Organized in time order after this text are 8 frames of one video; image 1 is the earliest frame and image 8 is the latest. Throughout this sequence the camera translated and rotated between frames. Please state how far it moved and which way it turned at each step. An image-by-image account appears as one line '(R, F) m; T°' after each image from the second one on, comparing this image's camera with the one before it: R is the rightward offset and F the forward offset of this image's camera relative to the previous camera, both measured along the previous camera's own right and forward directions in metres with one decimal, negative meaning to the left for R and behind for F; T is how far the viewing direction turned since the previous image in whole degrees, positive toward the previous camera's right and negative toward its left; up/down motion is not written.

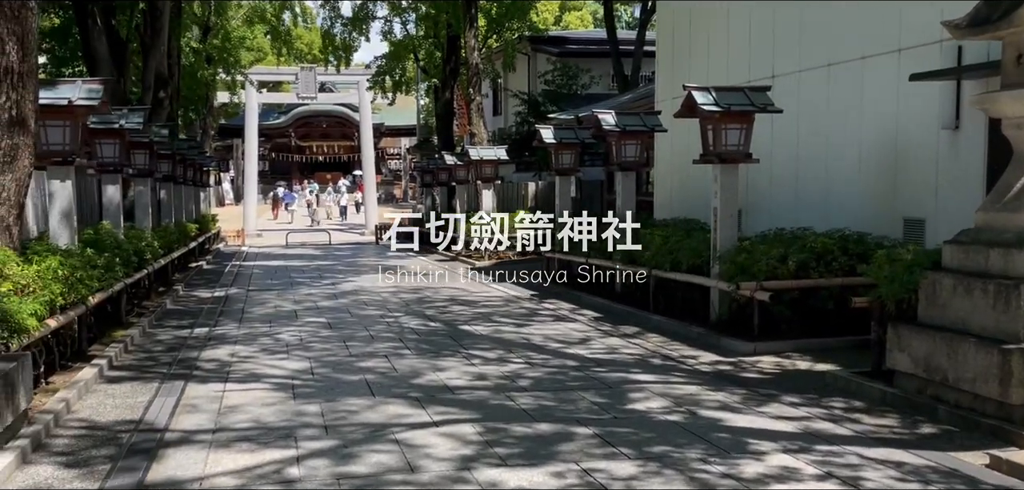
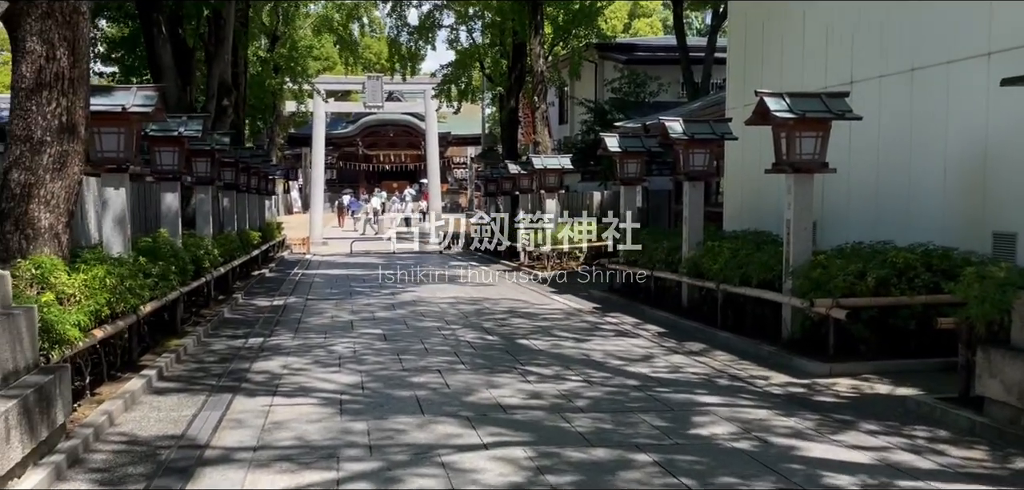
(+0.1, +0.4) m; -4°
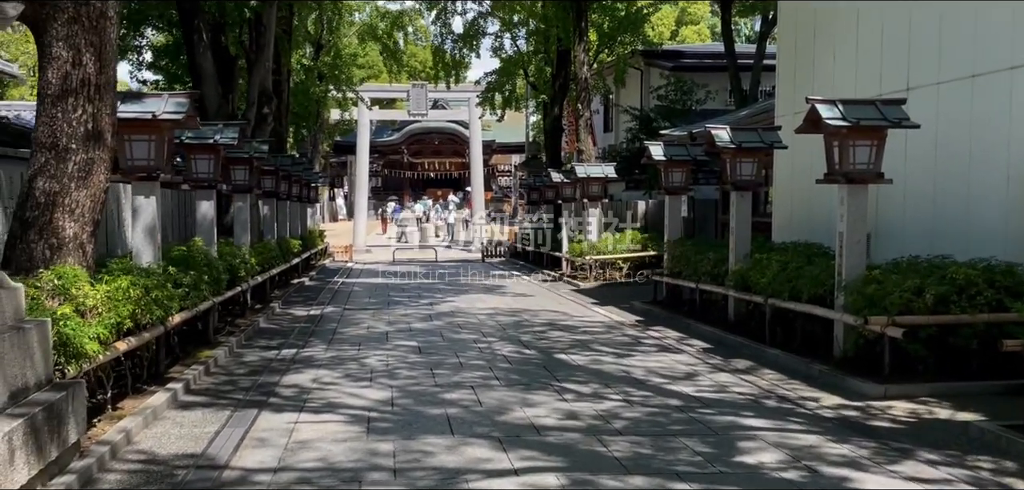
(+0.1, +0.3) m; -3°
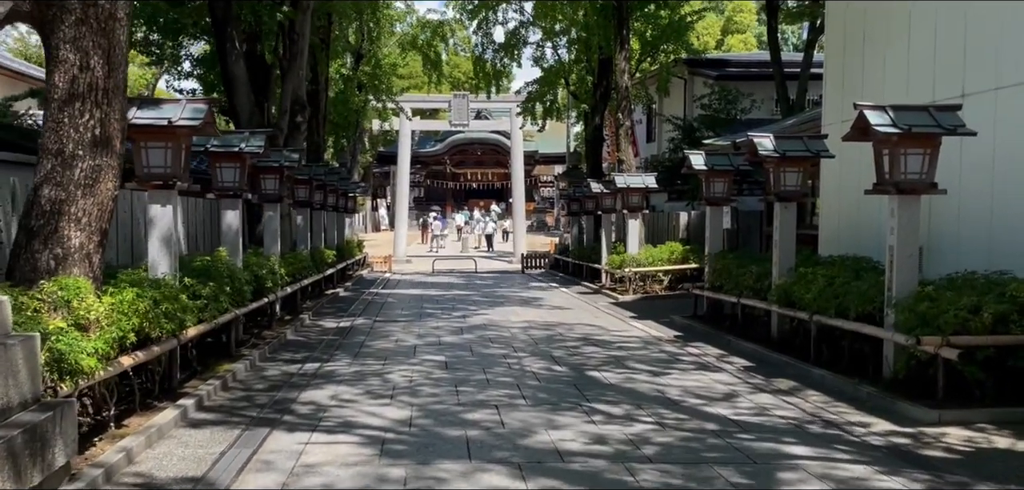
(+0.2, +0.4) m; -3°
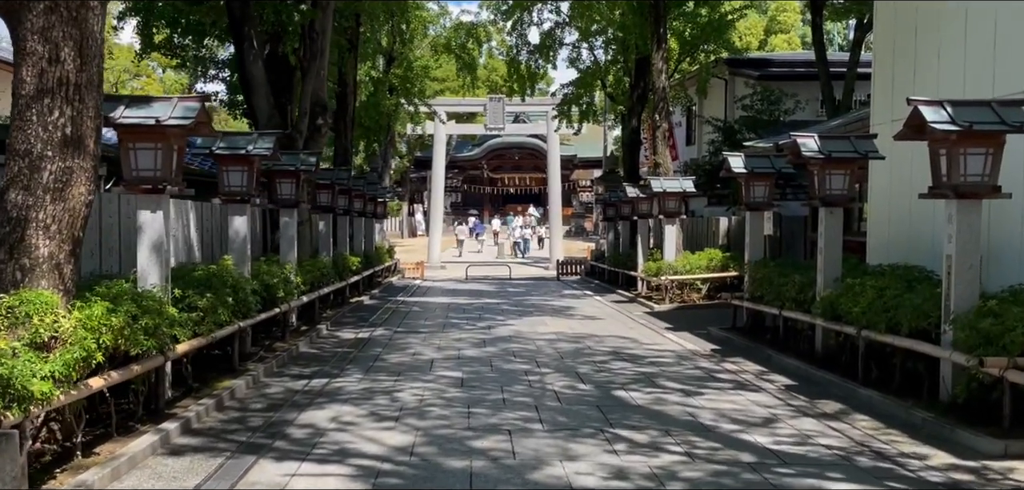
(+0.2, +0.7) m; -3°
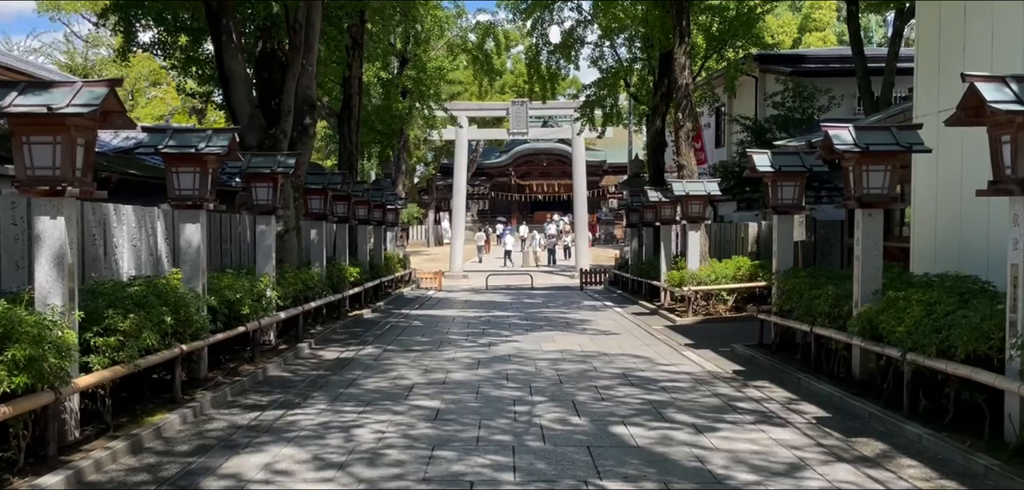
(+0.5, +1.4) m; -2°
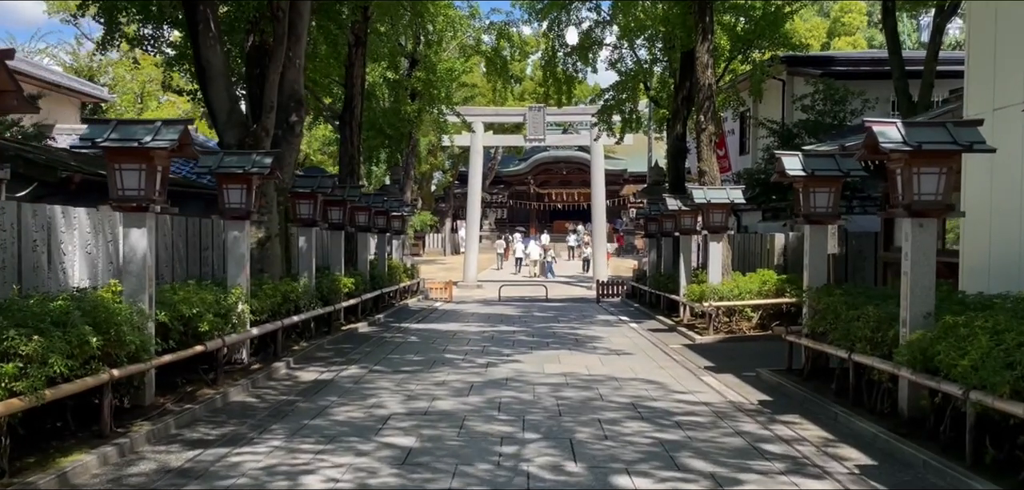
(+0.3, +1.3) m; -1°
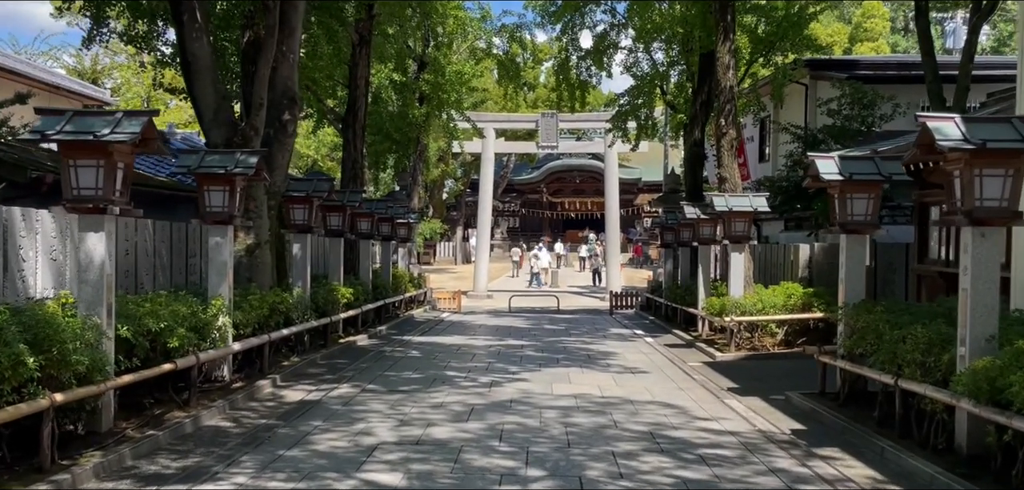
(+0.1, +1.0) m; -1°
